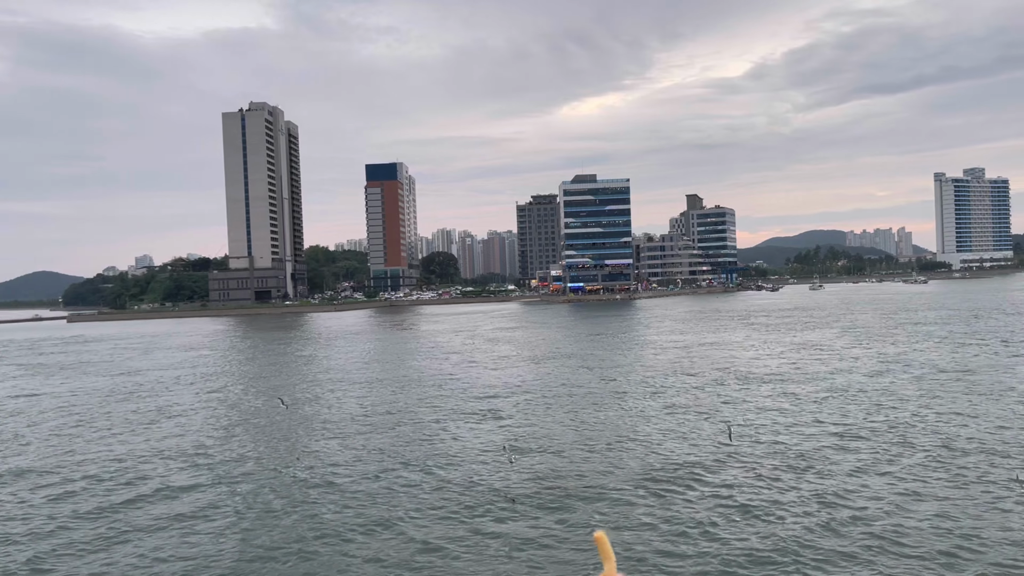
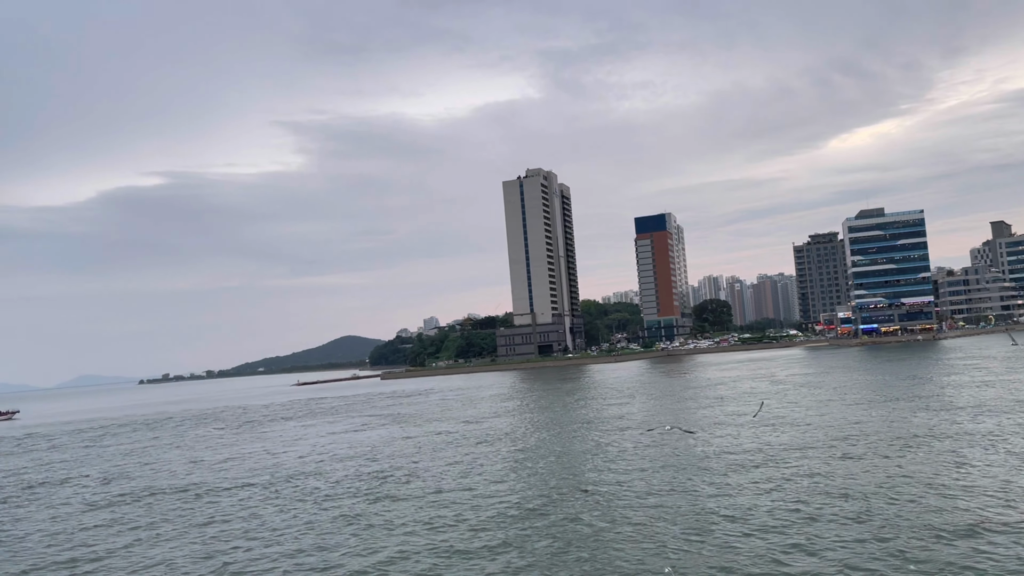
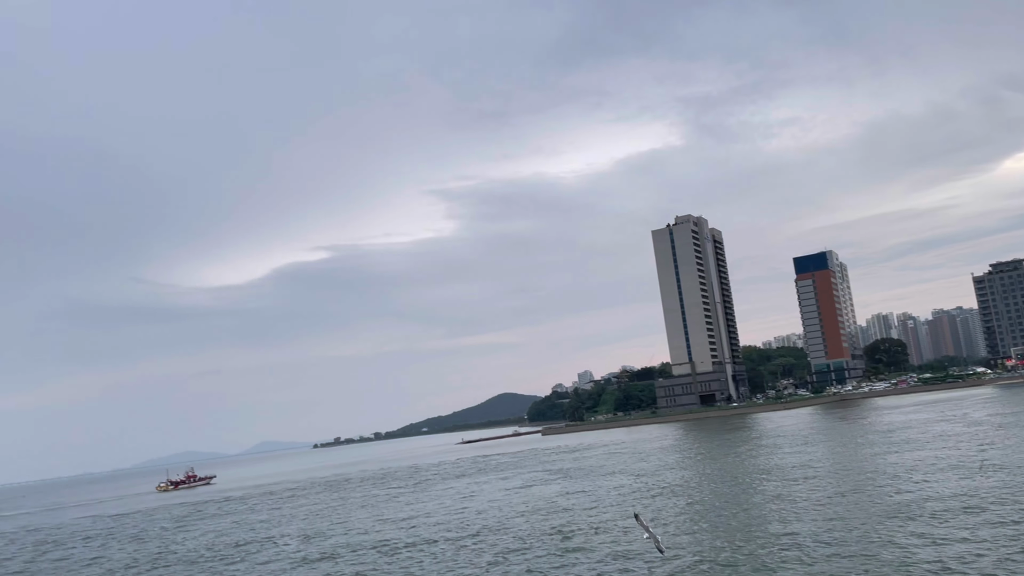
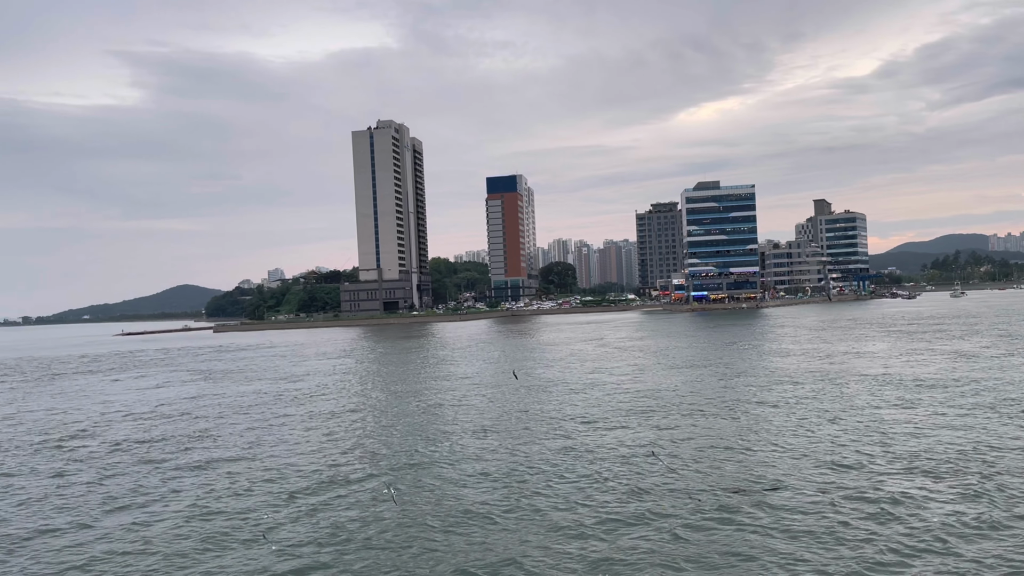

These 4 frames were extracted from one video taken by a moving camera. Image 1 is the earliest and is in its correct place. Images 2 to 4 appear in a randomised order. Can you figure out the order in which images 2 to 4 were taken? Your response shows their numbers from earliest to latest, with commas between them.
4, 2, 3
